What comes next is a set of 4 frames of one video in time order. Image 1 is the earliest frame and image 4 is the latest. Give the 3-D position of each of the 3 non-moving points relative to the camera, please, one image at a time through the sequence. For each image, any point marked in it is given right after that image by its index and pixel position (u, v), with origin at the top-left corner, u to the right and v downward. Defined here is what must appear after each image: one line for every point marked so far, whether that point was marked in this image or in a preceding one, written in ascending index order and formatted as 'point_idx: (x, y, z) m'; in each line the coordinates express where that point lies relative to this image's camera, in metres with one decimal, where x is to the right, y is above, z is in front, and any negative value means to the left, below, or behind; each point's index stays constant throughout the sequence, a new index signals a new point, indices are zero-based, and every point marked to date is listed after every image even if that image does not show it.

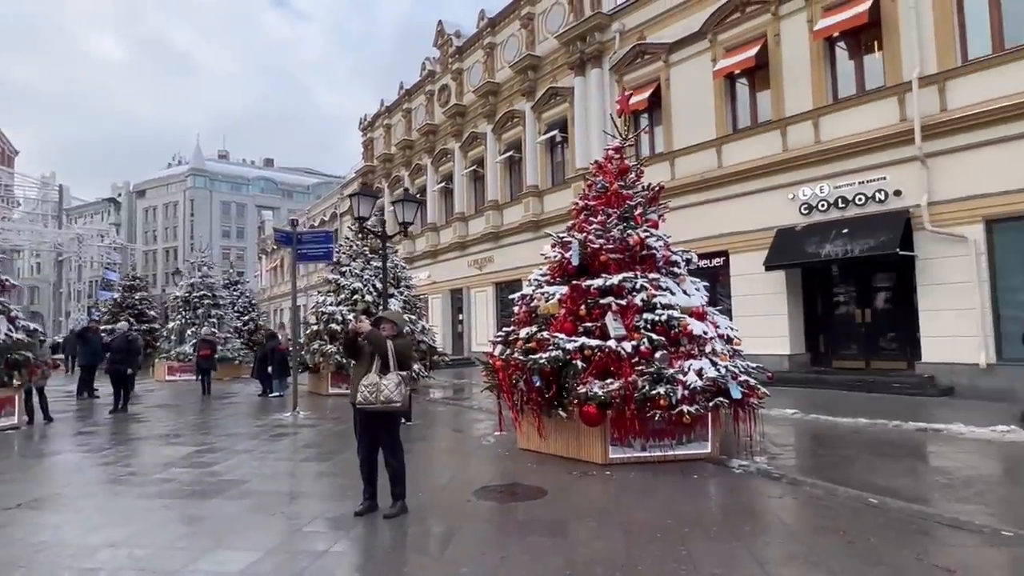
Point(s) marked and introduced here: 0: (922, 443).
0: (+5.0, -1.9, +7.8) m
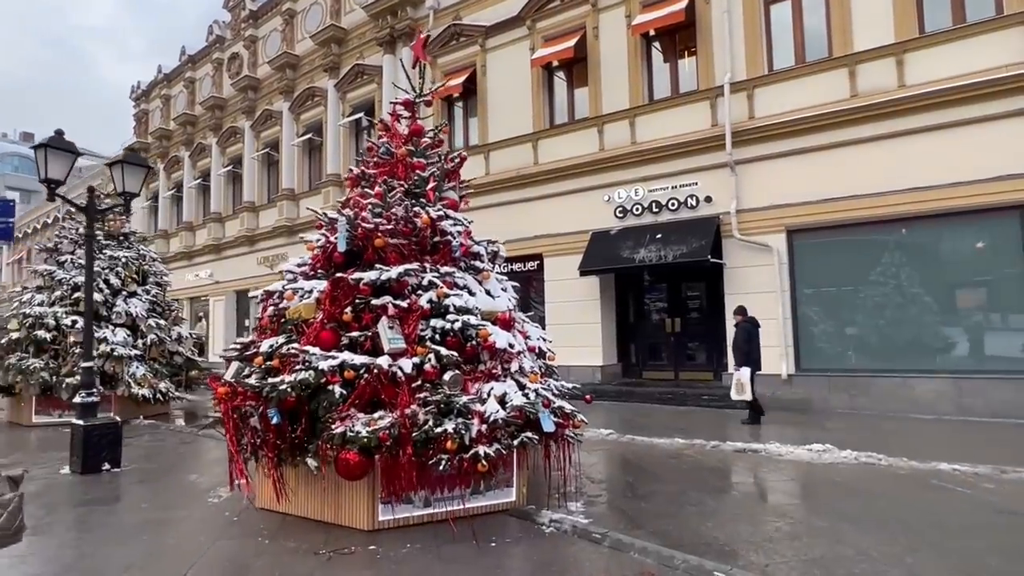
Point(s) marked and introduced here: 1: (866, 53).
0: (+2.5, -2.0, +7.0) m
1: (+5.8, +3.8, +10.4) m
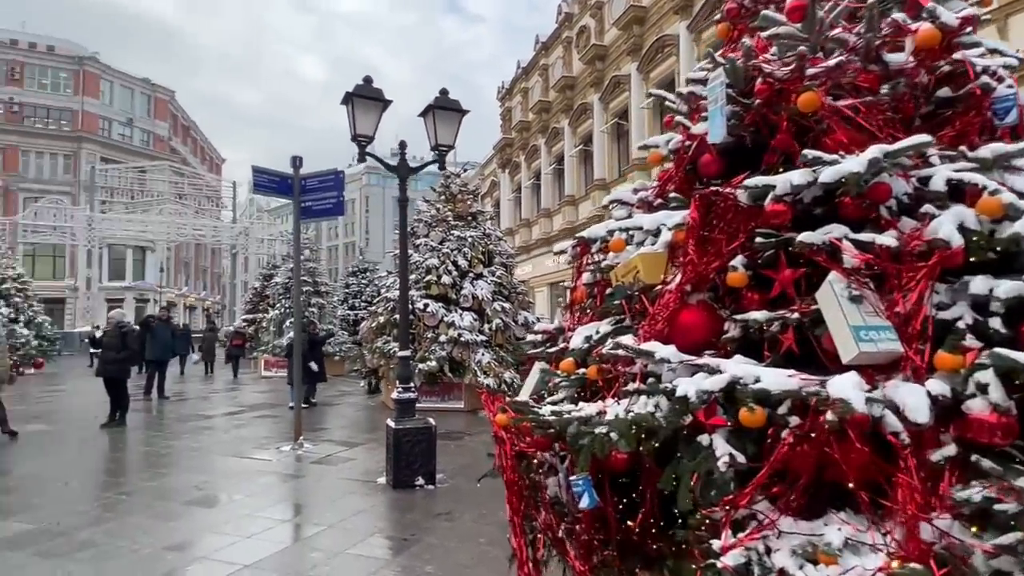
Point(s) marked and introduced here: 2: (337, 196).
0: (+5.1, -1.6, +2.0) m
1: (+9.5, +4.4, +3.1) m
2: (-2.0, +1.0, +7.3) m
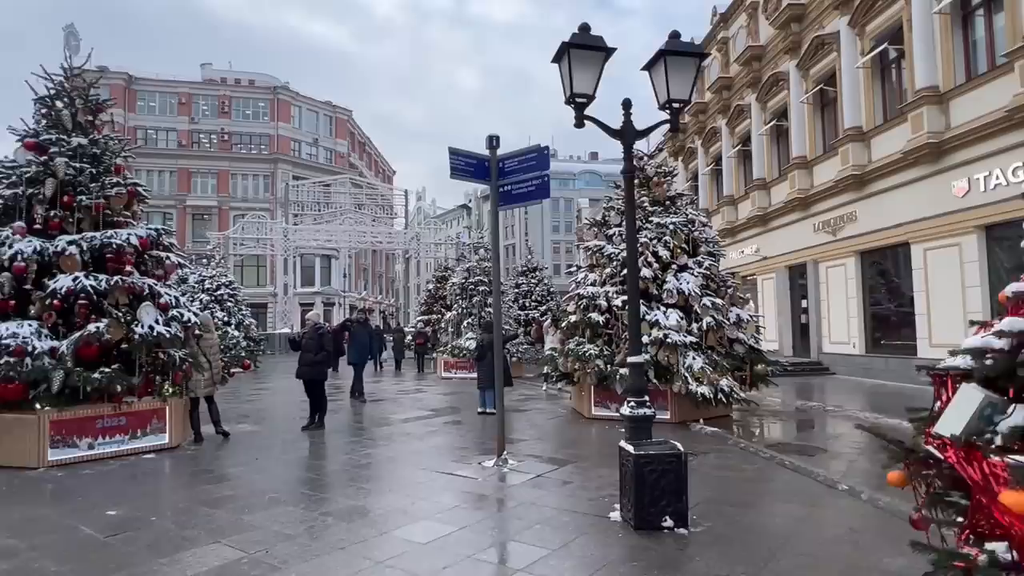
0: (+6.0, -1.4, -0.6) m
1: (+10.3, +4.7, -0.5) m
2: (+0.3, +1.1, +6.4) m
